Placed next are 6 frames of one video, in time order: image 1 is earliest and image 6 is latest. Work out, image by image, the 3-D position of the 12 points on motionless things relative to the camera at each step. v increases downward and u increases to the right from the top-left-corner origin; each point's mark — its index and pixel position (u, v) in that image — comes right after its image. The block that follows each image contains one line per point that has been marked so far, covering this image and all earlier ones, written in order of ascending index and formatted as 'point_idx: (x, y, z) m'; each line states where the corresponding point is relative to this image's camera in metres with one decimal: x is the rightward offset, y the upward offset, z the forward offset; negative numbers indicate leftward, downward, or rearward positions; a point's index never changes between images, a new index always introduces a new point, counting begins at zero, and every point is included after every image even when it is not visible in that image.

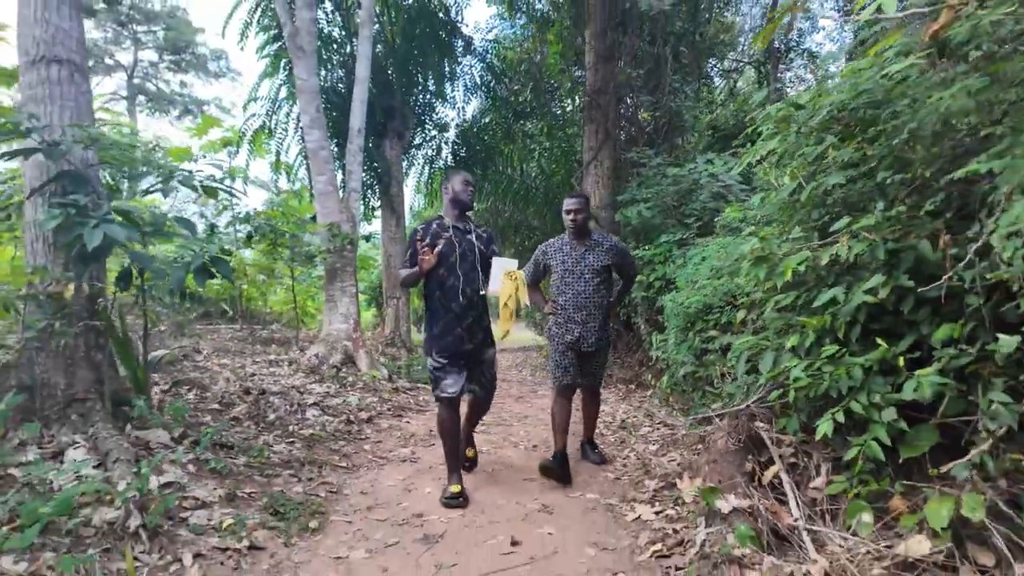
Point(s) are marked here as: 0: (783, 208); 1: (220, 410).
0: (+1.4, +0.4, +3.1) m
1: (-2.0, -0.8, +4.1) m
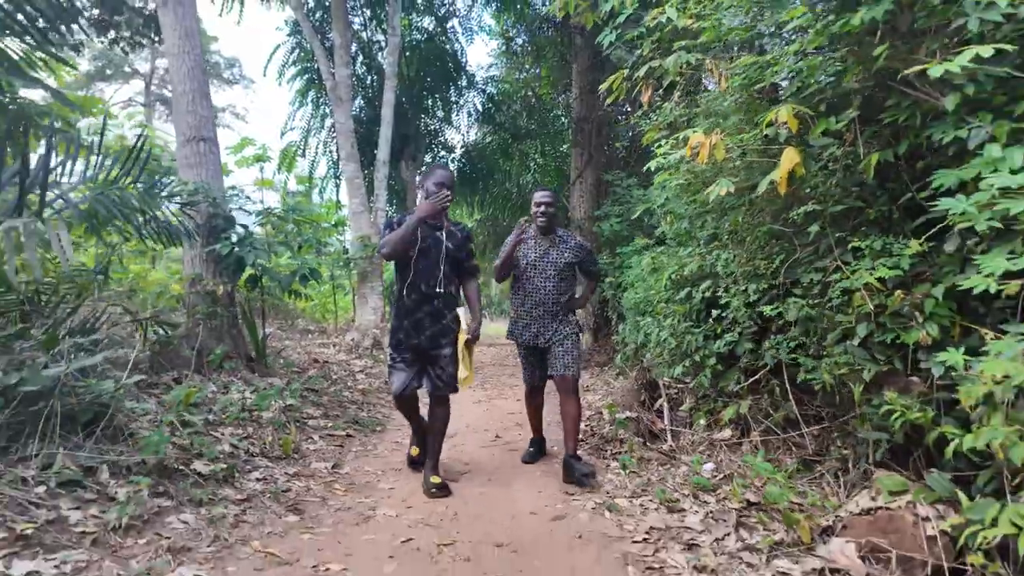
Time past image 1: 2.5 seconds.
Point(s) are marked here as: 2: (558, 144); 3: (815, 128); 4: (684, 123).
0: (+1.3, +0.4, +5.0) m
1: (-2.1, -0.8, +6.0) m
2: (+0.8, +2.8, +11.3) m
3: (+1.4, +0.8, +2.9) m
4: (+1.1, +1.1, +4.0) m
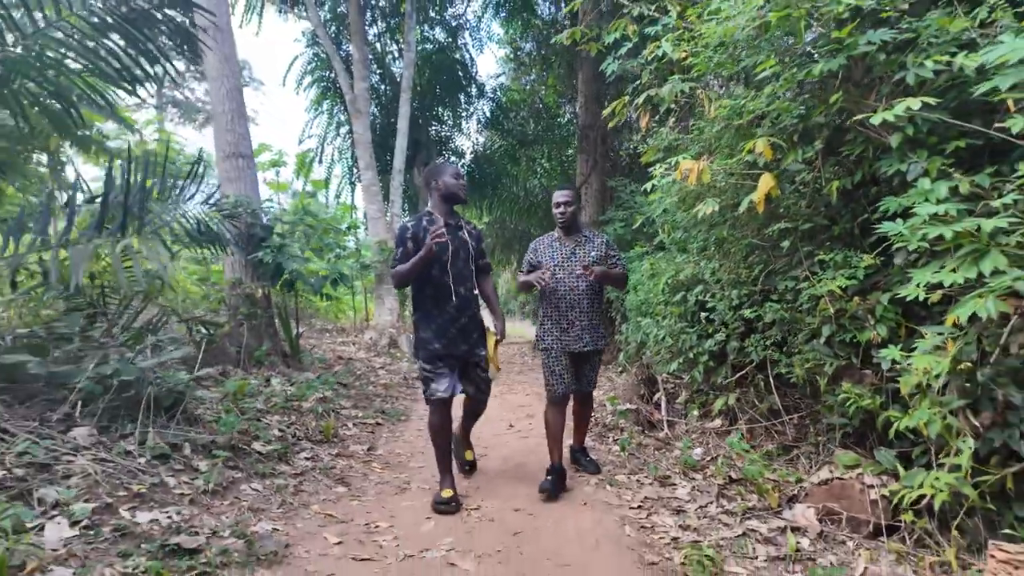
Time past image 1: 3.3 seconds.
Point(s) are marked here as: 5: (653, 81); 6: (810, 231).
0: (+1.4, +0.4, +5.5) m
1: (-1.9, -0.8, +6.6) m
2: (+1.0, +2.7, +11.8) m
3: (+1.5, +0.7, +3.4) m
4: (+1.2, +1.0, +4.5) m
5: (+1.1, +1.6, +4.8) m
6: (+1.7, +0.3, +3.6) m
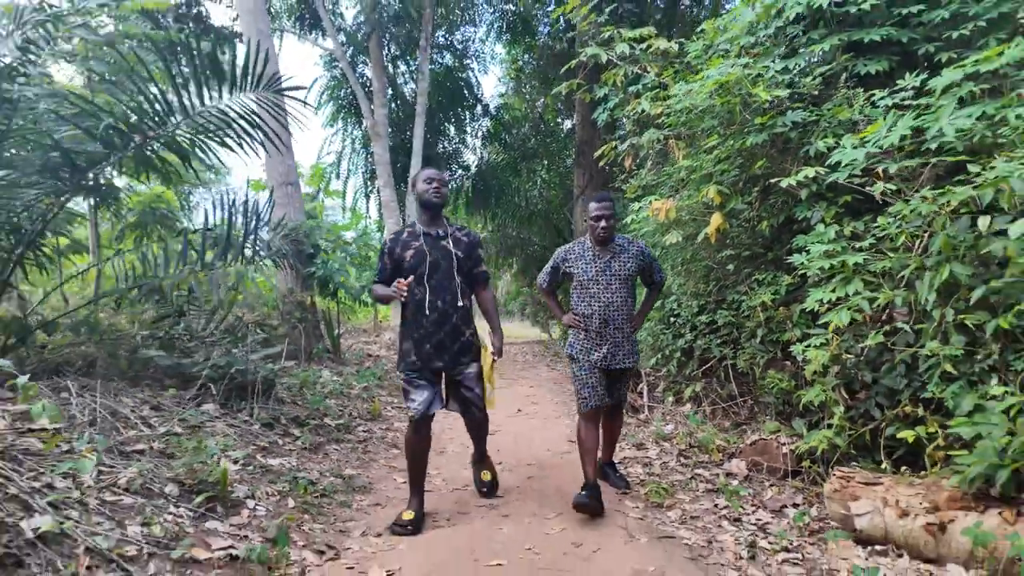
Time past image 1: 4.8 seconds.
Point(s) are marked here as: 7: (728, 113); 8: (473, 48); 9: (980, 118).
0: (+1.5, +0.3, +6.6) m
1: (-1.9, -0.9, +7.7) m
2: (+1.1, +2.7, +12.9) m
3: (+1.6, +0.6, +4.6) m
4: (+1.3, +0.9, +5.6) m
5: (+1.2, +1.5, +6.0) m
6: (+1.8, +0.2, +4.7) m
7: (+1.6, +1.3, +4.5) m
8: (-0.9, +5.4, +13.7) m
9: (+2.5, +0.9, +3.2) m
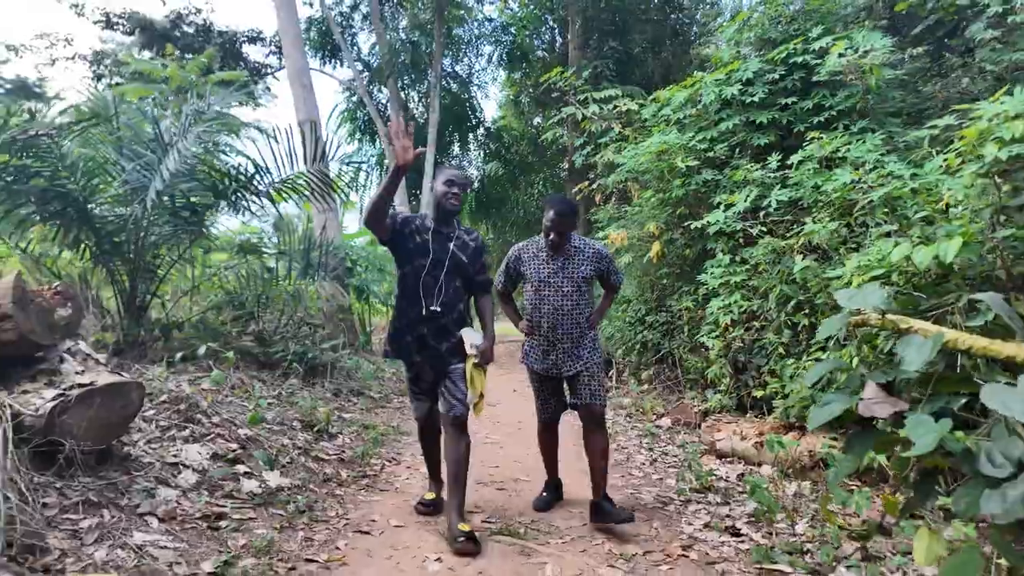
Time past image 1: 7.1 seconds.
0: (+1.4, +0.2, +8.4) m
1: (-1.9, -1.0, +9.4) m
2: (+1.0, +2.6, +14.6) m
3: (+1.6, +0.6, +6.3) m
4: (+1.3, +0.9, +7.3) m
5: (+1.2, +1.5, +7.7) m
6: (+1.8, +0.2, +6.4) m
7: (+1.5, +1.2, +6.2) m
8: (-0.9, +5.3, +15.5) m
9: (+2.4, +0.8, +4.9) m
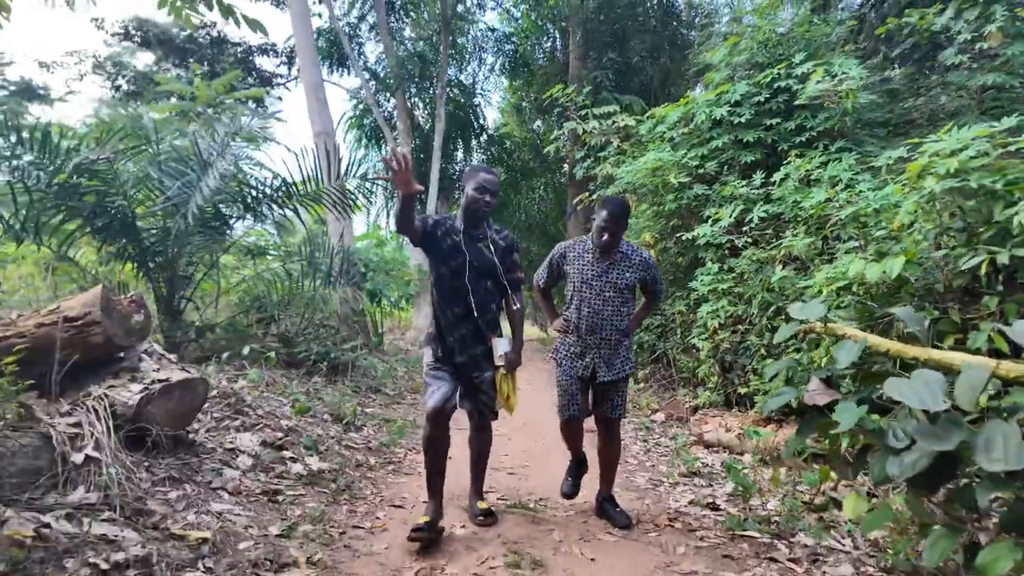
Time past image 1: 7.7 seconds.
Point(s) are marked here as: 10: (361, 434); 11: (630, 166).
0: (+1.5, +0.2, +8.9) m
1: (-1.8, -1.1, +9.9) m
2: (+1.1, +2.5, +15.1) m
3: (+1.6, +0.5, +6.8) m
4: (+1.3, +0.8, +7.8) m
5: (+1.2, +1.4, +8.2) m
6: (+1.8, +0.1, +6.9) m
7: (+1.6, +1.1, +6.7) m
8: (-0.8, +5.3, +16.0) m
9: (+2.5, +0.8, +5.5) m
10: (-1.2, -1.2, +4.9) m
11: (+1.4, +1.4, +7.1) m
